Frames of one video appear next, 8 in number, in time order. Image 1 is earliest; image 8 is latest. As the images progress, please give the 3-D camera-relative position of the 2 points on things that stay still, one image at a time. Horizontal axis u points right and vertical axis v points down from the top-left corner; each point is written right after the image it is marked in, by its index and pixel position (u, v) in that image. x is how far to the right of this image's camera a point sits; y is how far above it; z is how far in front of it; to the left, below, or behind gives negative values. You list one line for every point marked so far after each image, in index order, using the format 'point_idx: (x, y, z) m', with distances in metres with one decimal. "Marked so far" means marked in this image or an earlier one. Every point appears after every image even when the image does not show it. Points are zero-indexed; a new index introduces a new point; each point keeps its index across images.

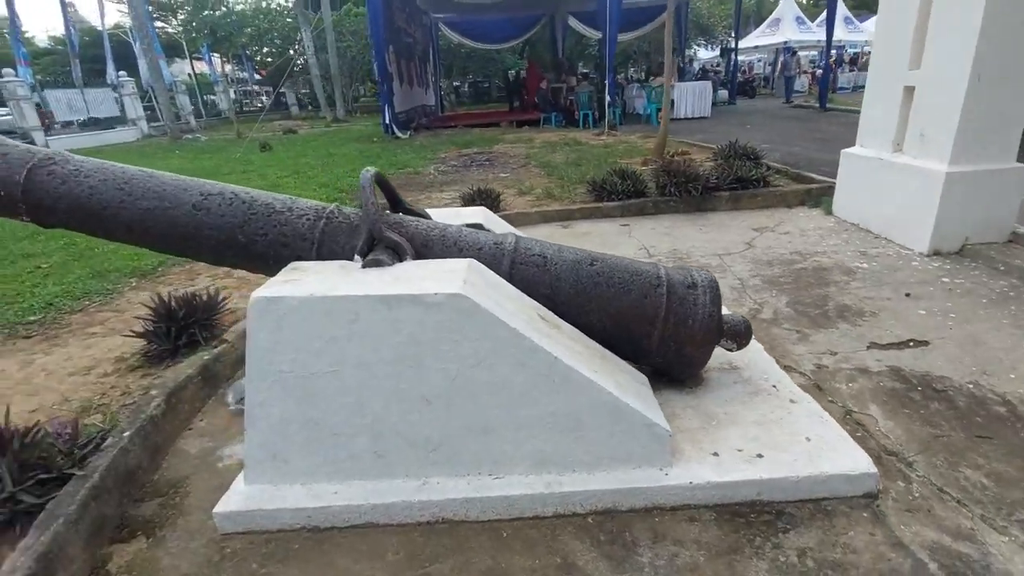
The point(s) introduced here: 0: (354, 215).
0: (-0.6, +0.3, +2.1) m
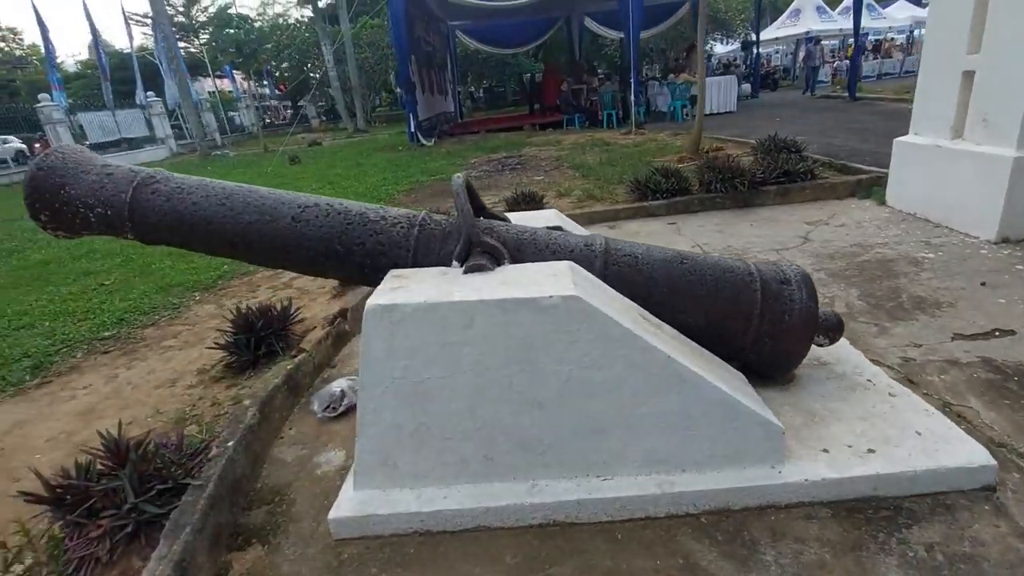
0: (-0.3, +0.3, +2.1) m
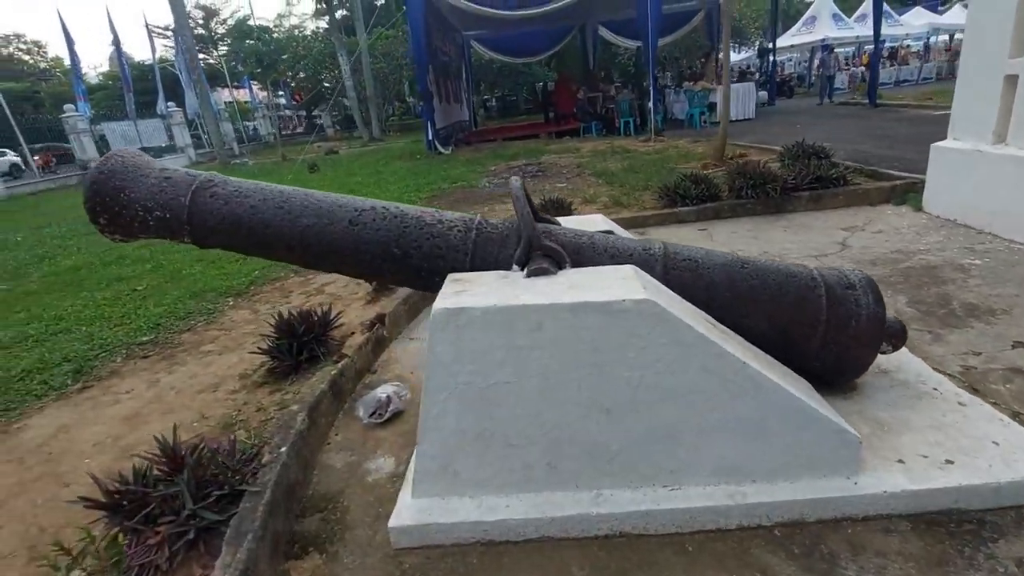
0: (0.0, +0.2, +2.1) m
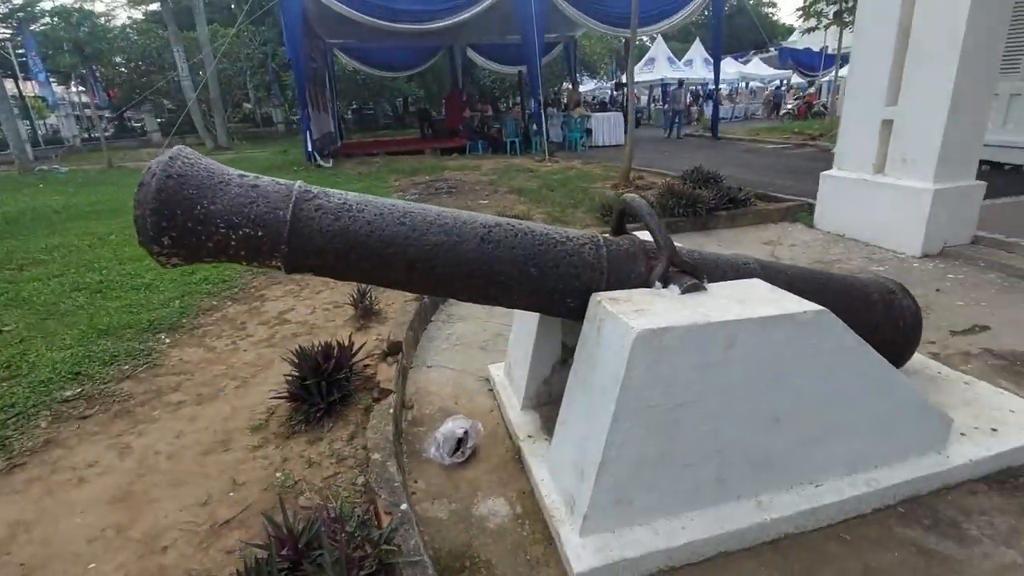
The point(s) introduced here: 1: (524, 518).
0: (+0.5, +0.2, +2.0) m
1: (0.0, -0.9, +2.0) m
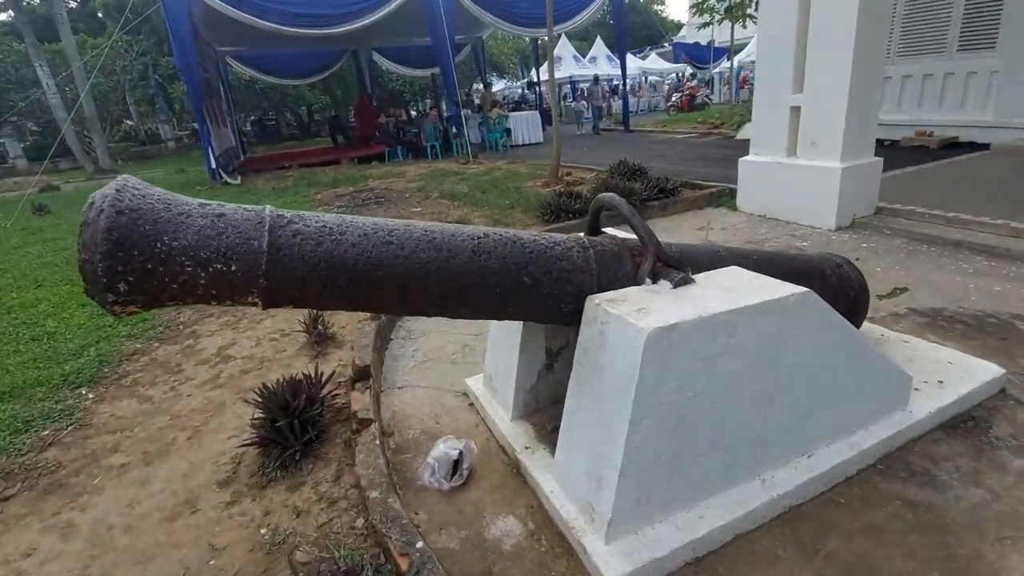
0: (+0.4, +0.2, +2.0) m
1: (+0.1, -0.9, +1.9) m
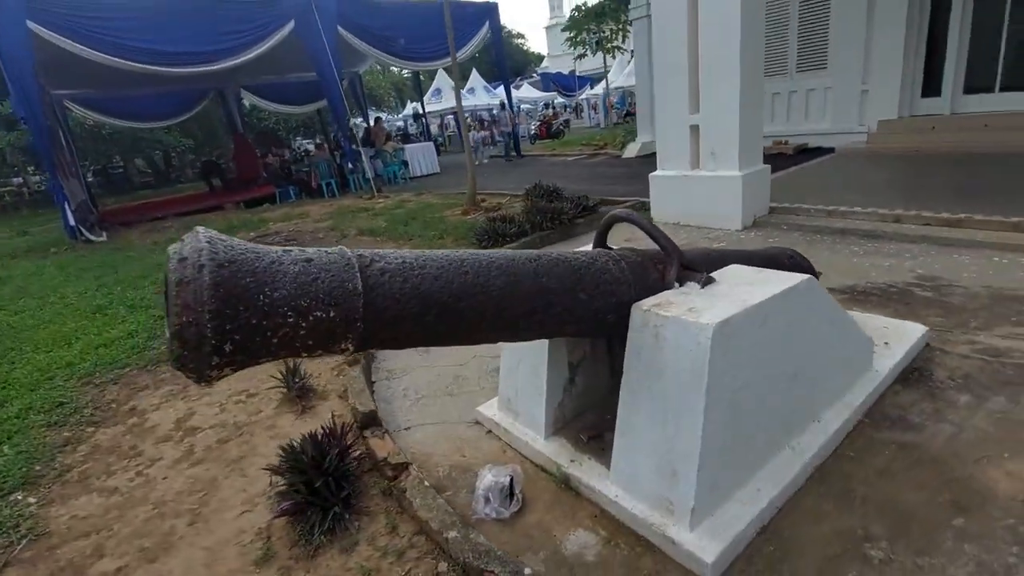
0: (+0.5, +0.1, +2.2) m
1: (+0.4, -1.0, +2.0) m
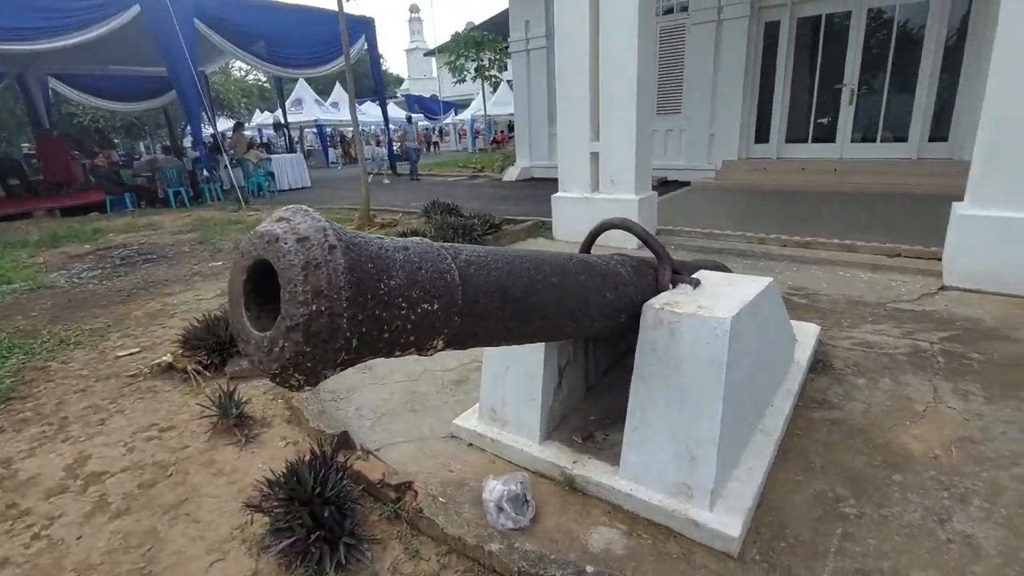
0: (+0.5, +0.1, +2.3) m
1: (+0.5, -1.0, +2.1) m
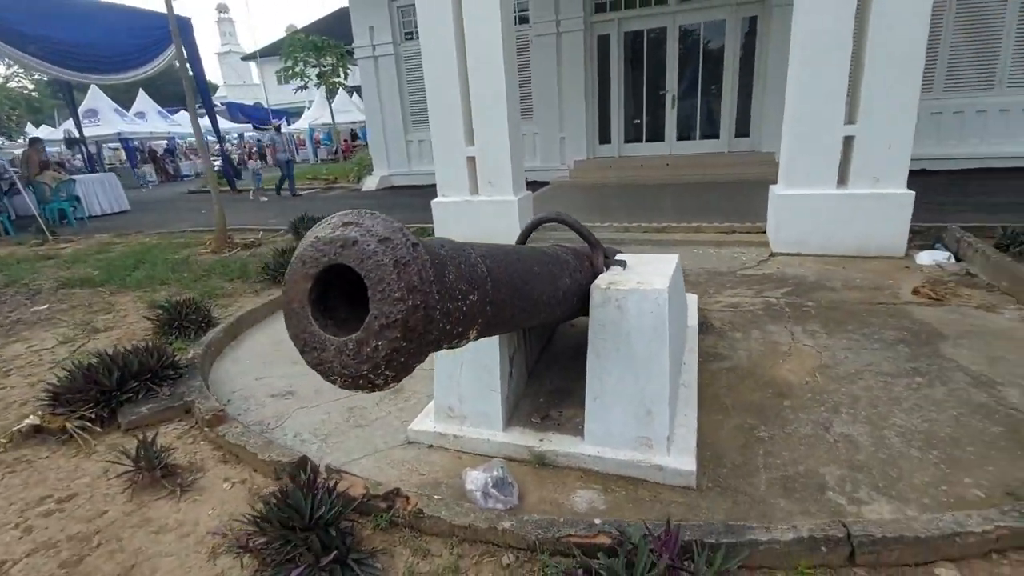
0: (+0.3, +0.2, +2.6) m
1: (+0.4, -0.9, +2.3) m
